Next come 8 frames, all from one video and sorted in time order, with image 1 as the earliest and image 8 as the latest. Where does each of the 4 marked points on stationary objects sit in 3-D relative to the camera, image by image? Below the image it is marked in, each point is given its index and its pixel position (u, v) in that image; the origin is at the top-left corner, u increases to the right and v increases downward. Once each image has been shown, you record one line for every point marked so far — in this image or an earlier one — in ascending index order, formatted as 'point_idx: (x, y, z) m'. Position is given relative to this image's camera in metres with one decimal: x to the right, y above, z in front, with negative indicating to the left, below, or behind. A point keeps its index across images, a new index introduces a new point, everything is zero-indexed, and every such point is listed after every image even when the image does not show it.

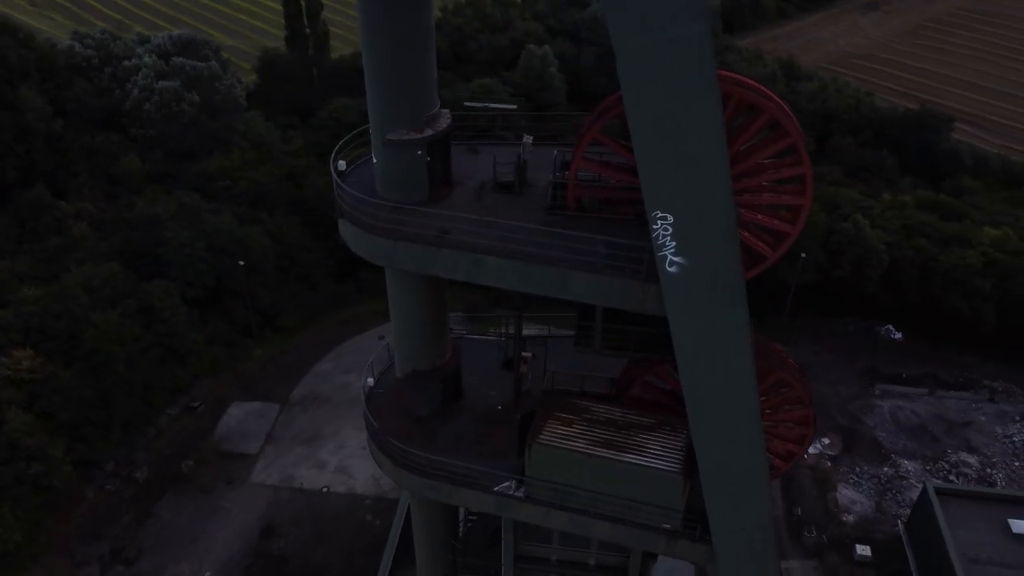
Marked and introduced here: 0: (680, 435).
0: (+2.1, -1.8, +10.2) m
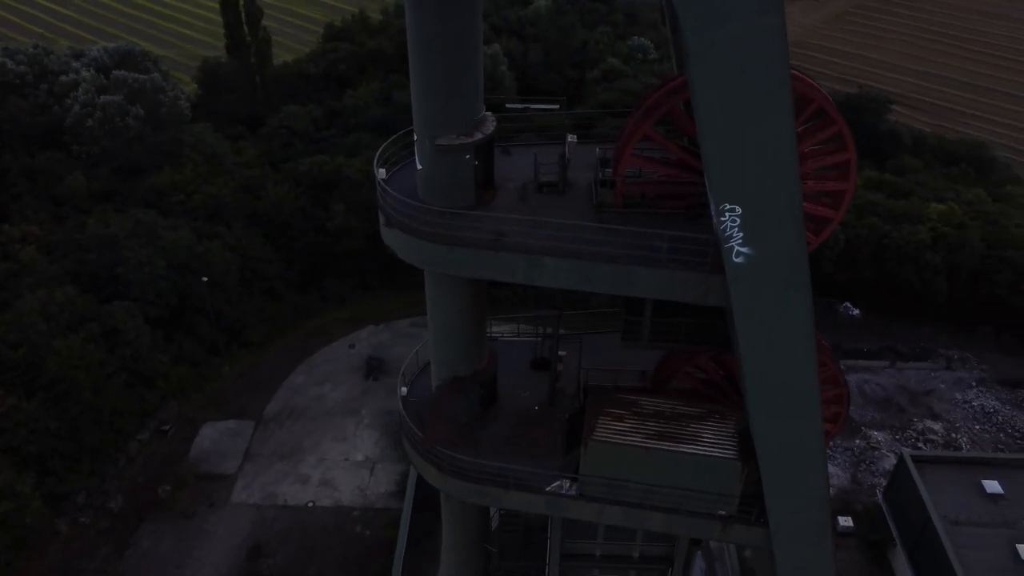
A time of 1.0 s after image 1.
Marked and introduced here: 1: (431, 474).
0: (+2.8, -1.7, +10.4) m
1: (-1.1, -2.6, +11.2) m
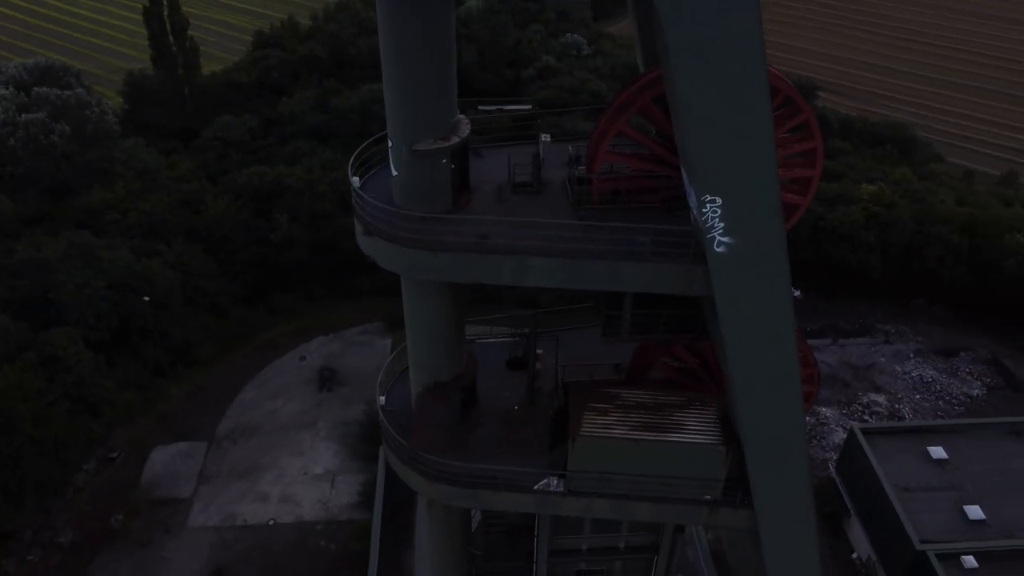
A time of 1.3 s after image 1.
0: (+2.6, -1.6, +10.6) m
1: (-1.3, -2.7, +11.1) m
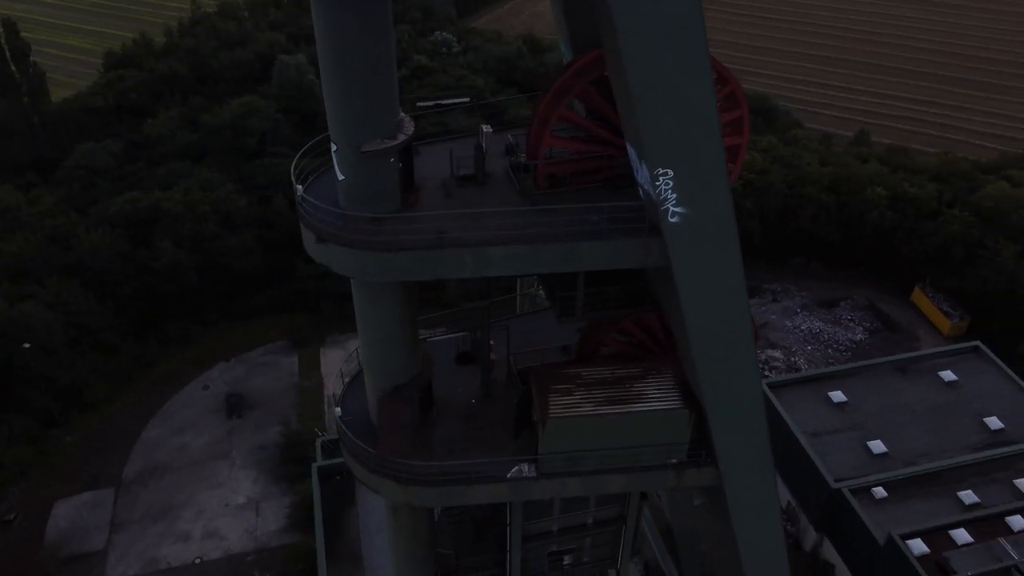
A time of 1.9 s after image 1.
0: (+2.1, -1.2, +11.0) m
1: (-1.7, -2.7, +11.0) m
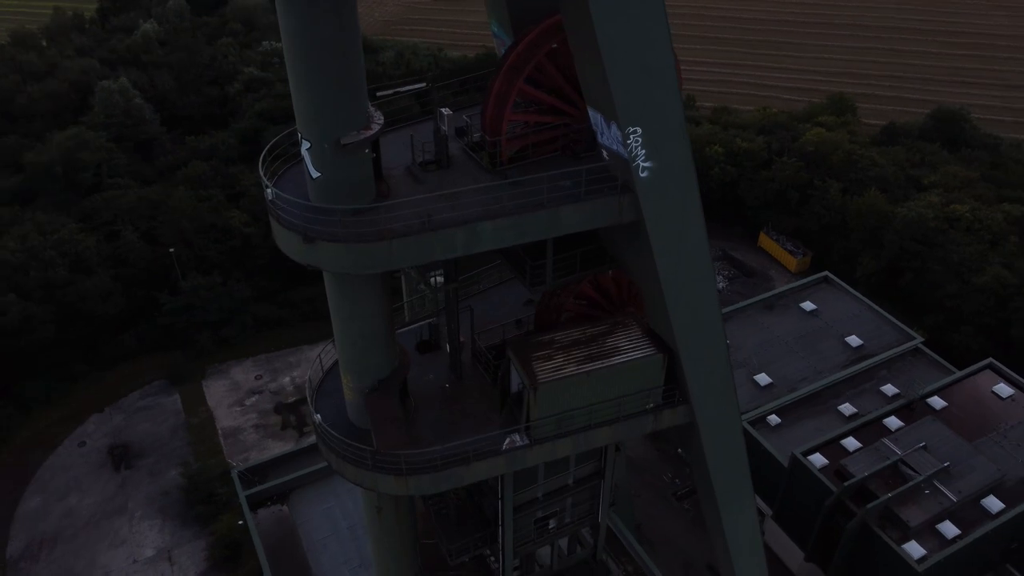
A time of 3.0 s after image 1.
0: (+1.8, -0.5, +11.7) m
1: (-1.7, -2.6, +10.9) m
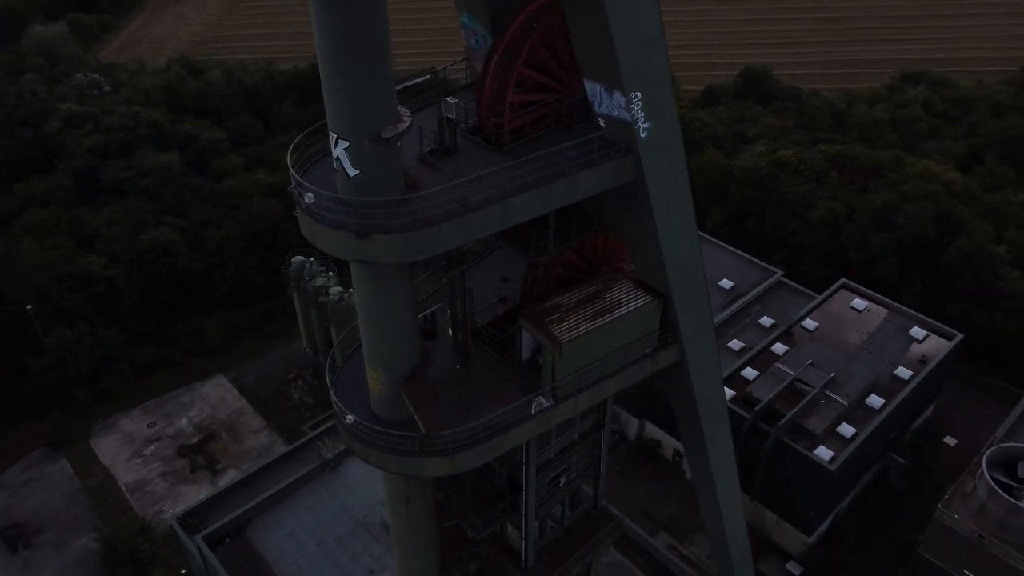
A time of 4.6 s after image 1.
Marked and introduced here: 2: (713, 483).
0: (+1.7, +0.1, +12.7) m
1: (-1.1, -2.5, +11.3) m
2: (+3.8, -3.7, +15.7) m
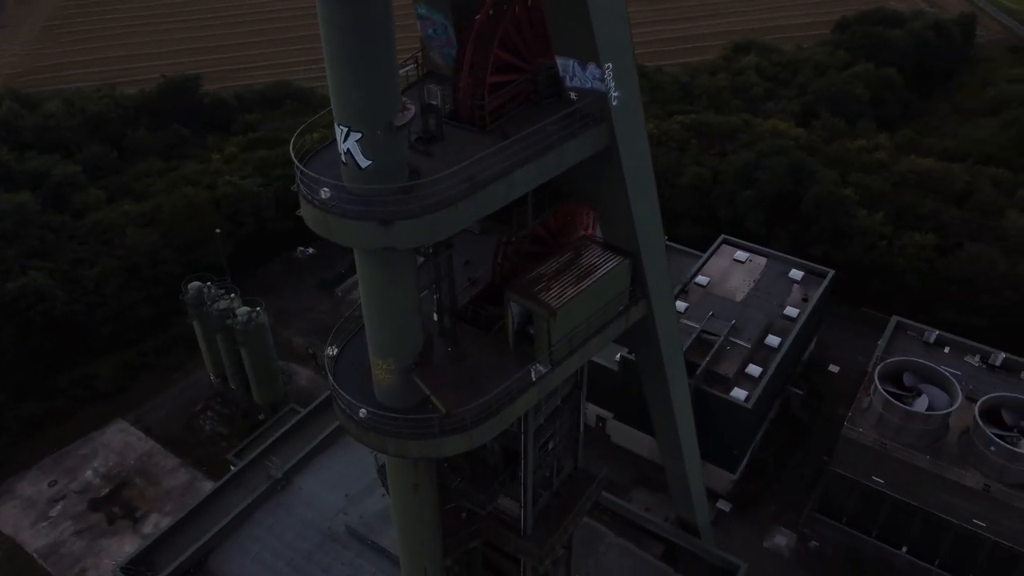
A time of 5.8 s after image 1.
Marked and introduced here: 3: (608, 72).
0: (+1.3, +0.7, +13.5) m
1: (-0.8, -2.2, +11.6) m
2: (+3.3, -2.9, +16.8) m
3: (+1.3, +2.9, +11.0) m
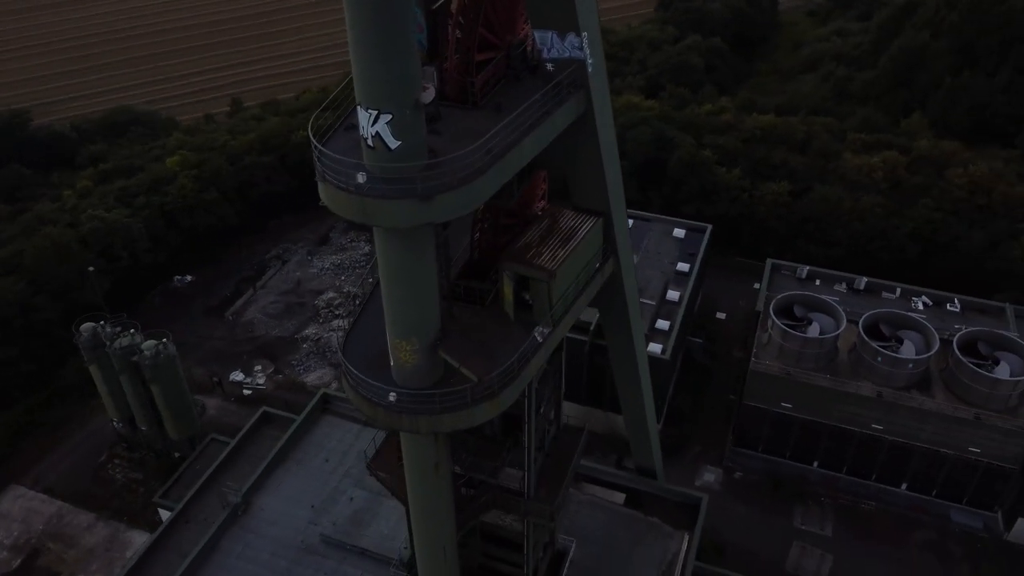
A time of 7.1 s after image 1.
0: (+0.9, +1.4, +14.3) m
1: (-0.4, -1.8, +12.1) m
2: (+2.7, -1.9, +17.9) m
3: (+1.0, +3.6, +11.7) m
